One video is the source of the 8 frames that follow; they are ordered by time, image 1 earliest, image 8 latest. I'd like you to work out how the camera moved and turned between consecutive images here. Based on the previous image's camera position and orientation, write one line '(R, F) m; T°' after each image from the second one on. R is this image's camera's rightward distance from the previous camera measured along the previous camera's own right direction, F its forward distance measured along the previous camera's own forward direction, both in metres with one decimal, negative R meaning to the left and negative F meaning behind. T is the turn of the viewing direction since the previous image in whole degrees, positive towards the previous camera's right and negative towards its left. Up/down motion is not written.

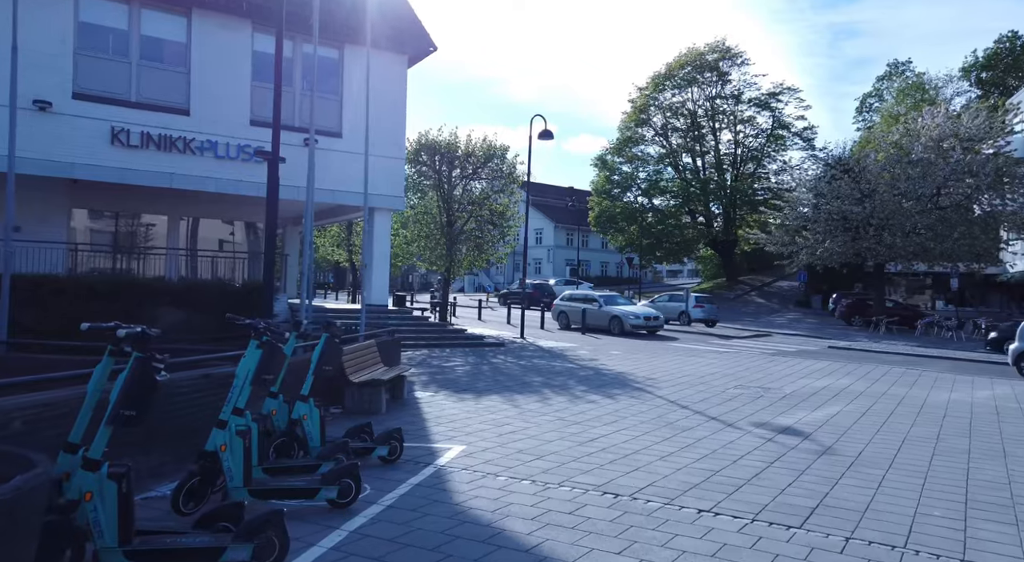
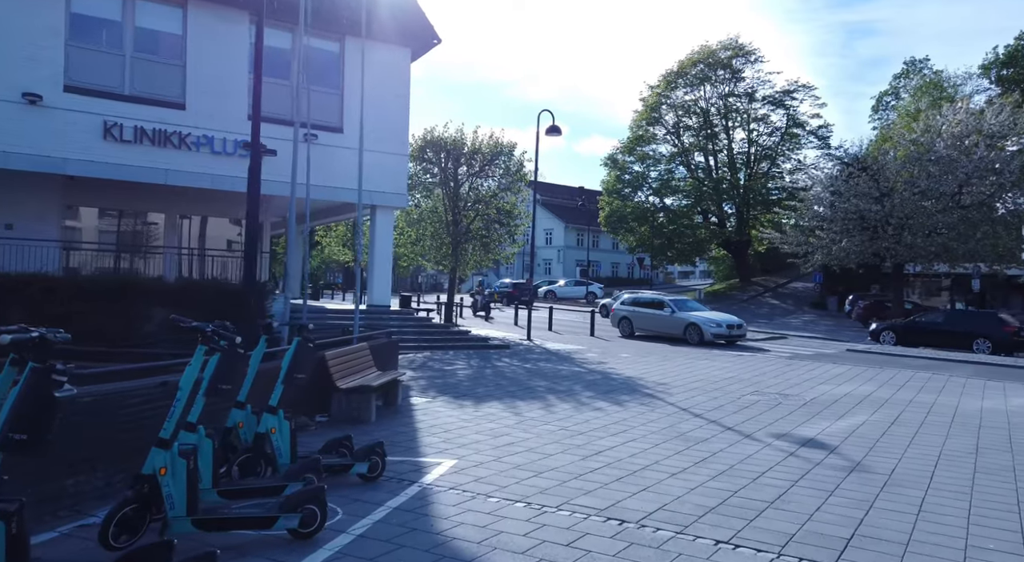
(+0.1, +0.7) m; -1°
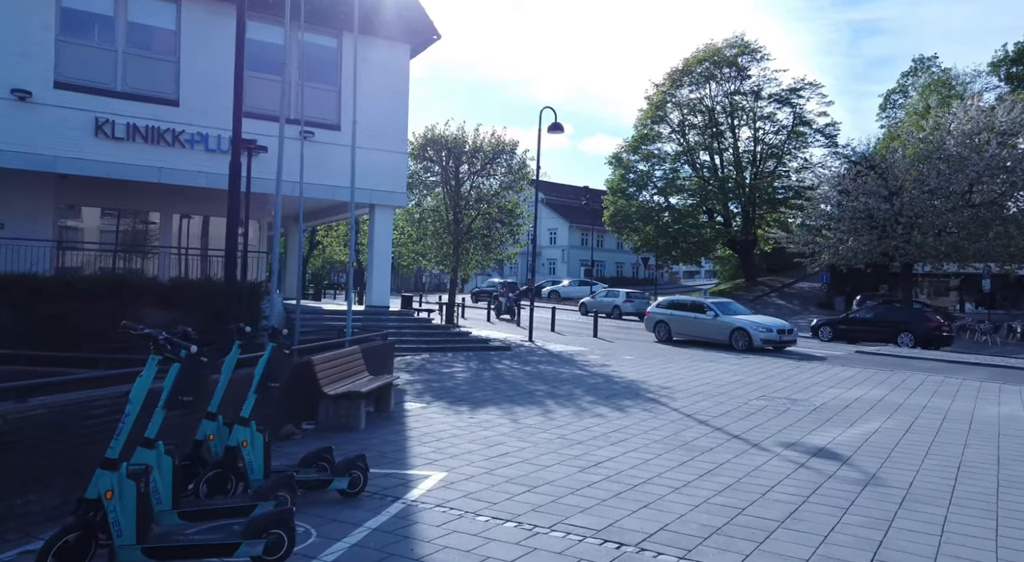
(+0.1, +0.4) m; 0°
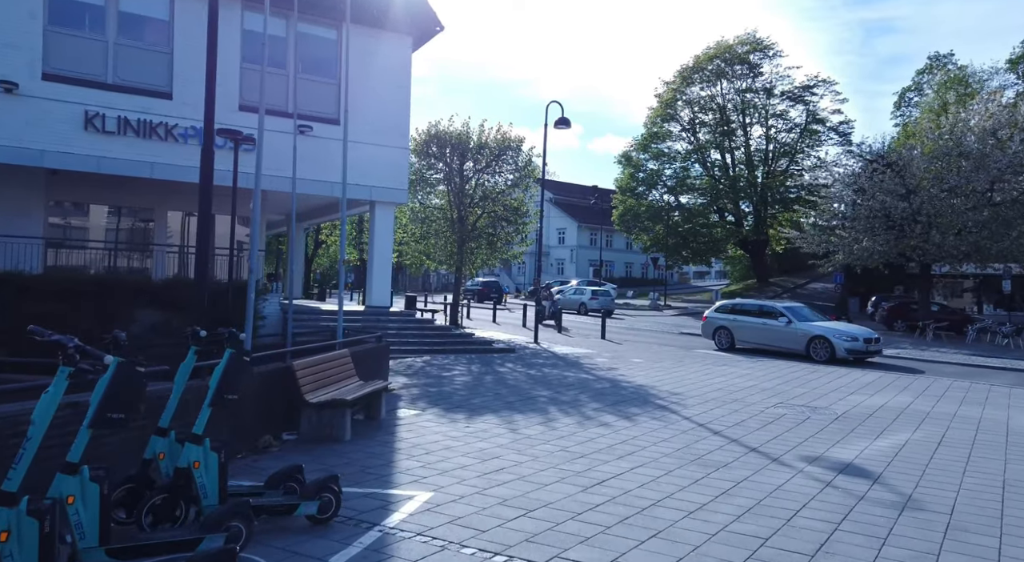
(+0.1, +0.7) m; -1°
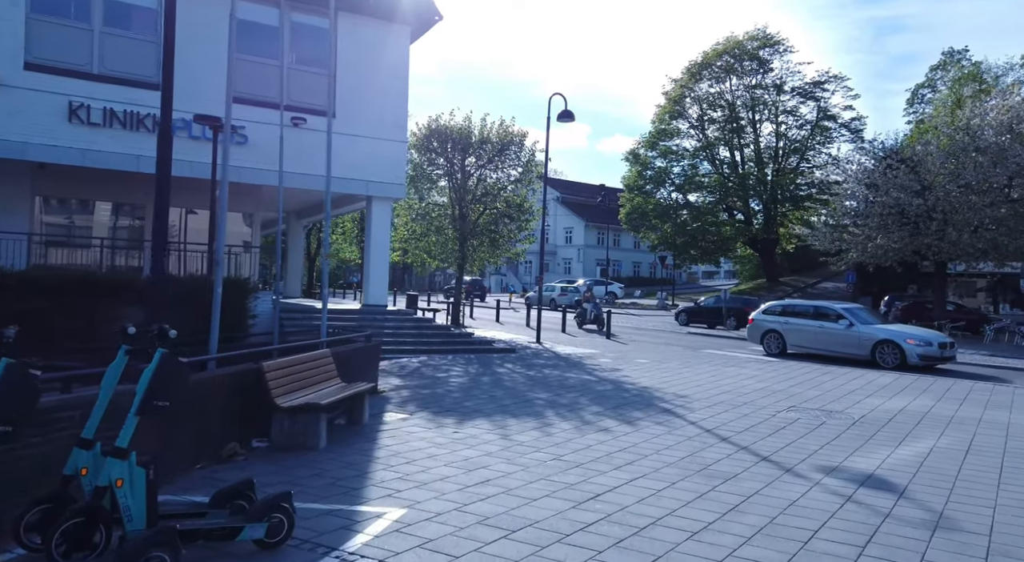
(+0.2, +0.7) m; -1°
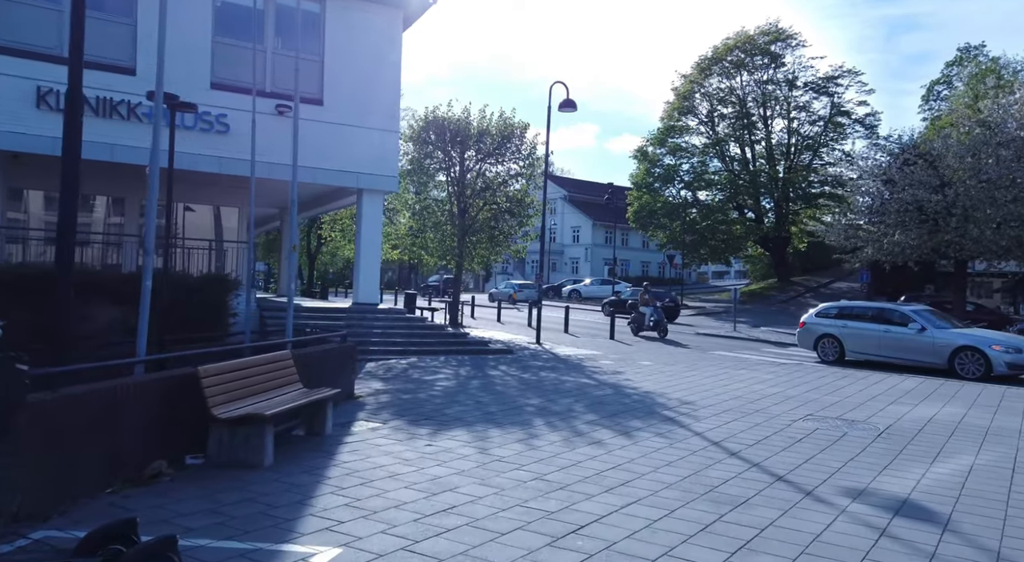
(+0.3, +1.1) m; -1°
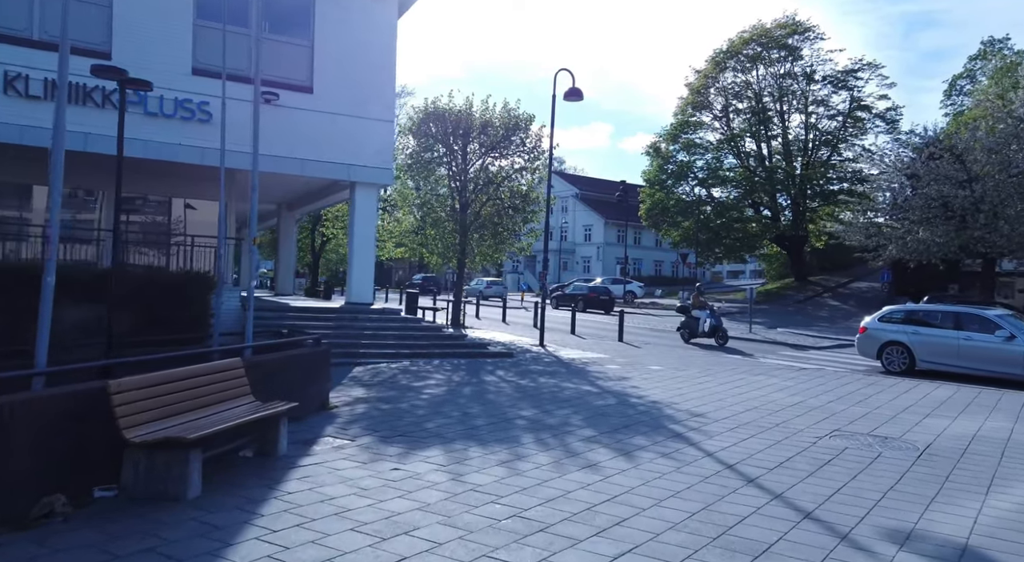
(+0.3, +1.1) m; -1°
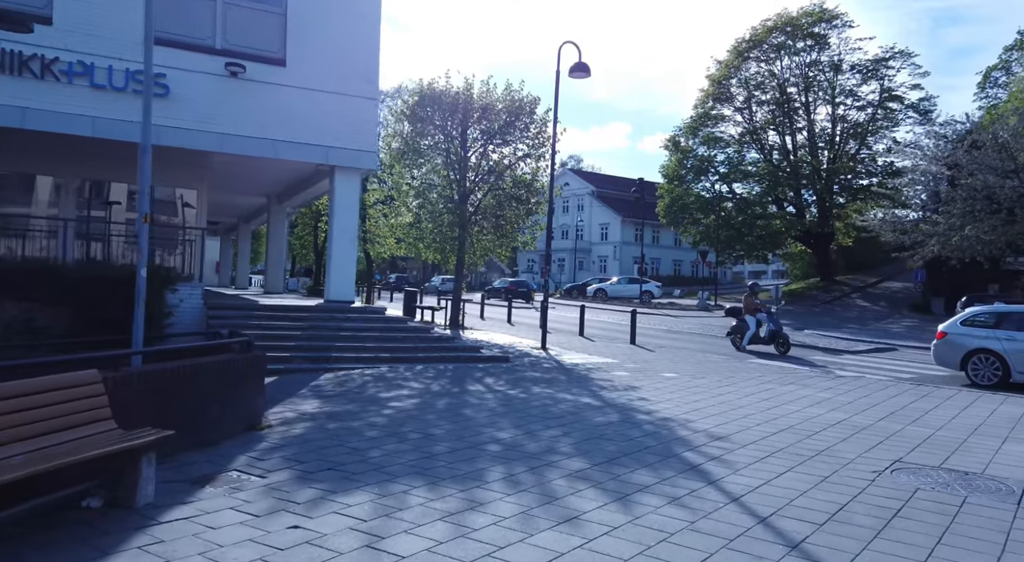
(+0.4, +2.0) m; -1°
